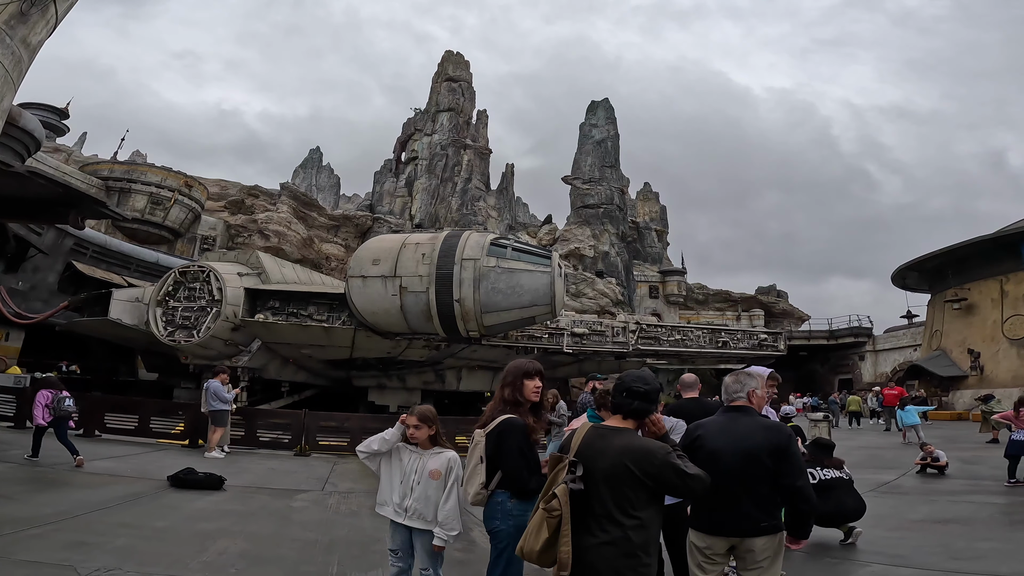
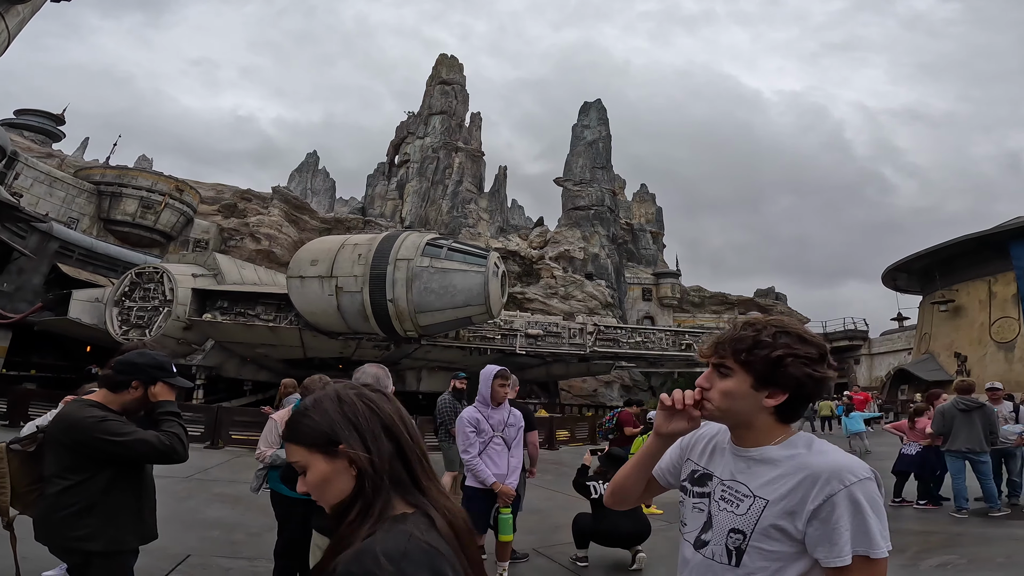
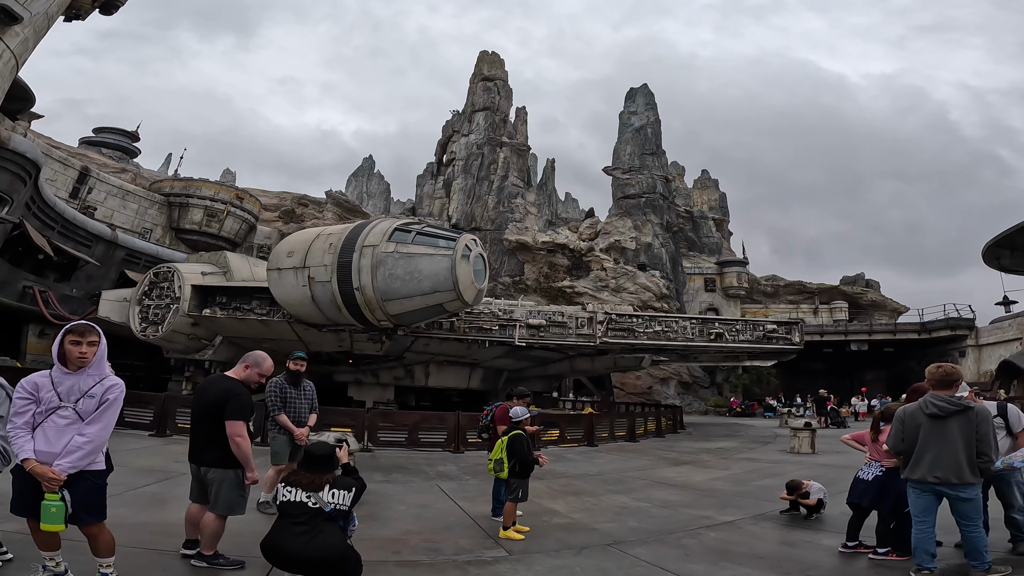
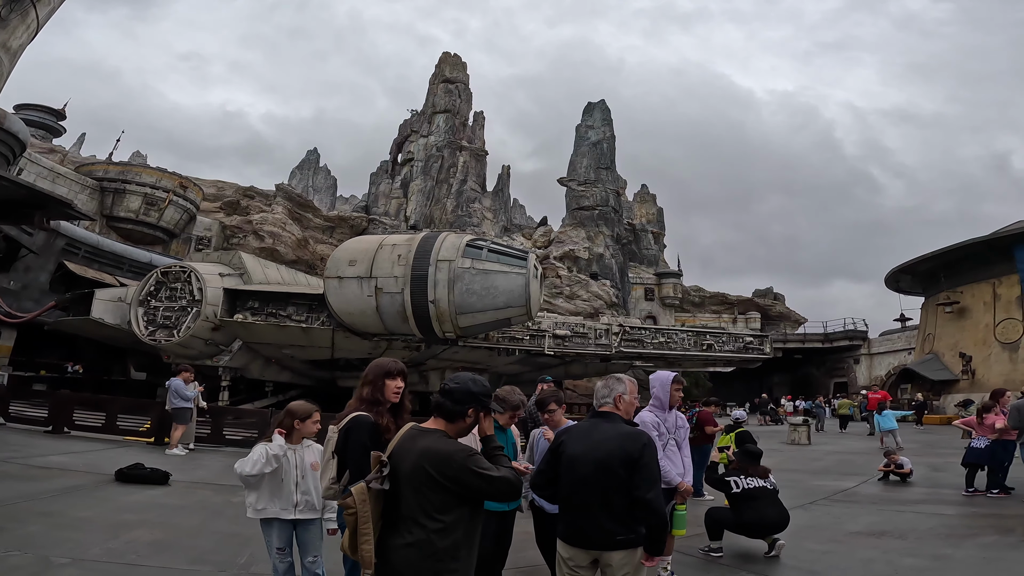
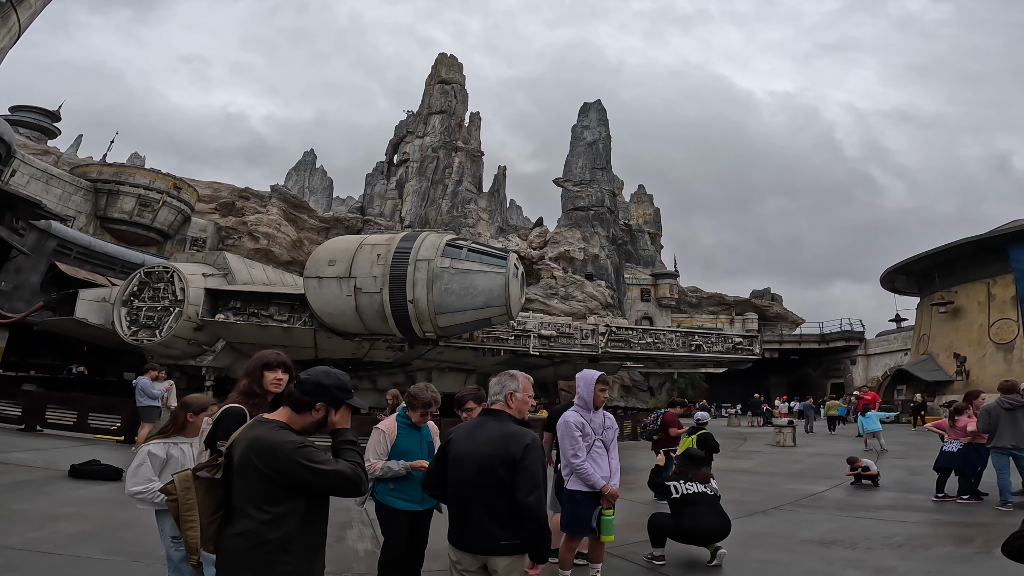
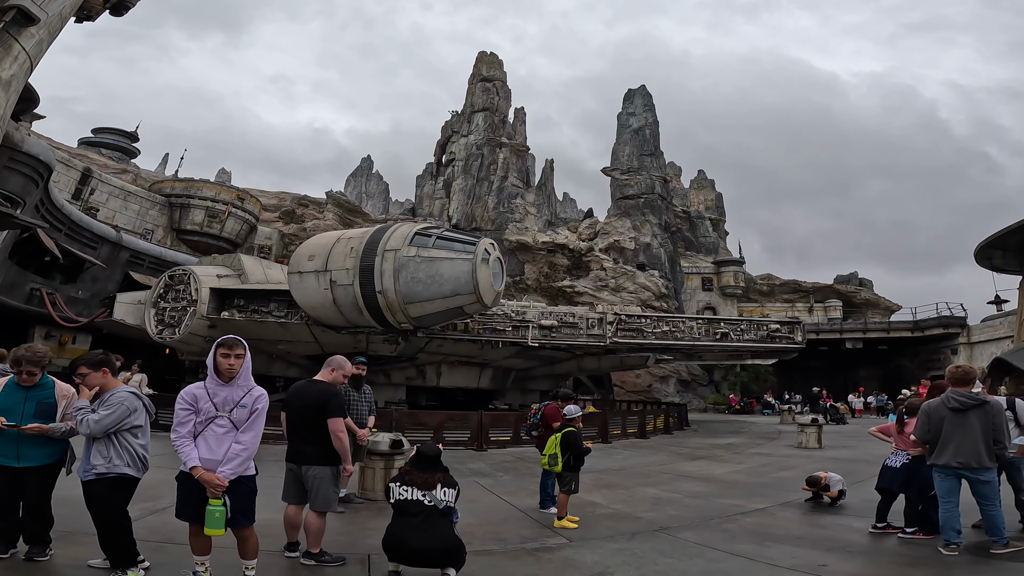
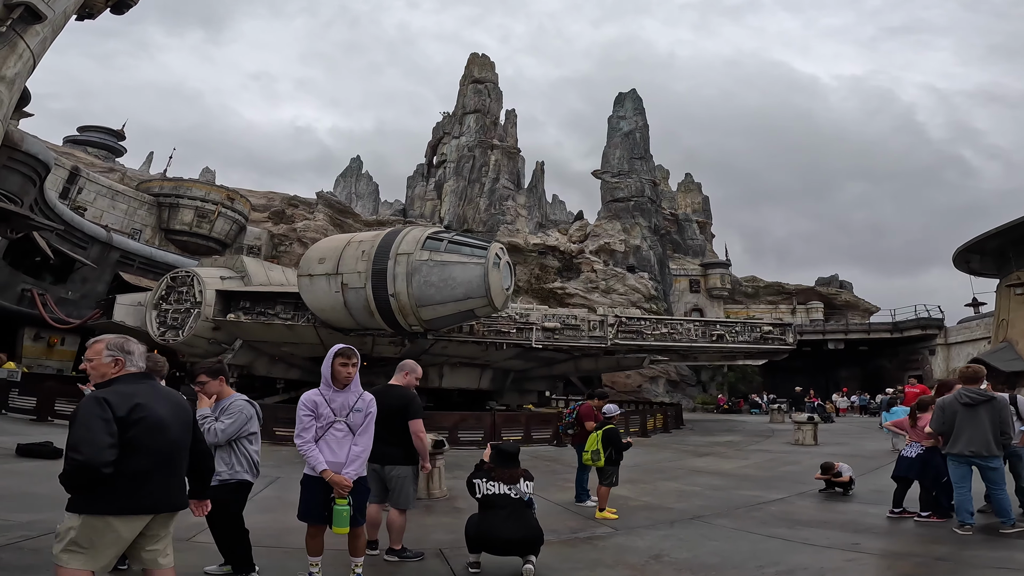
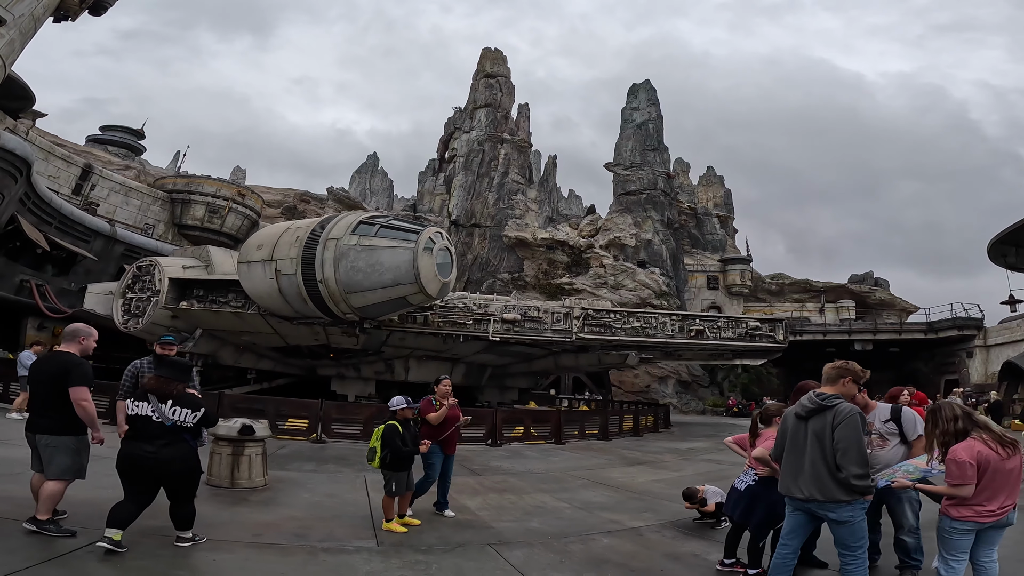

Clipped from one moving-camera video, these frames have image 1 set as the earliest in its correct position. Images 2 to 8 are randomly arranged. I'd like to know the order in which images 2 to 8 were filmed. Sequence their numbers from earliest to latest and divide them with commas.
4, 5, 2, 7, 6, 3, 8
